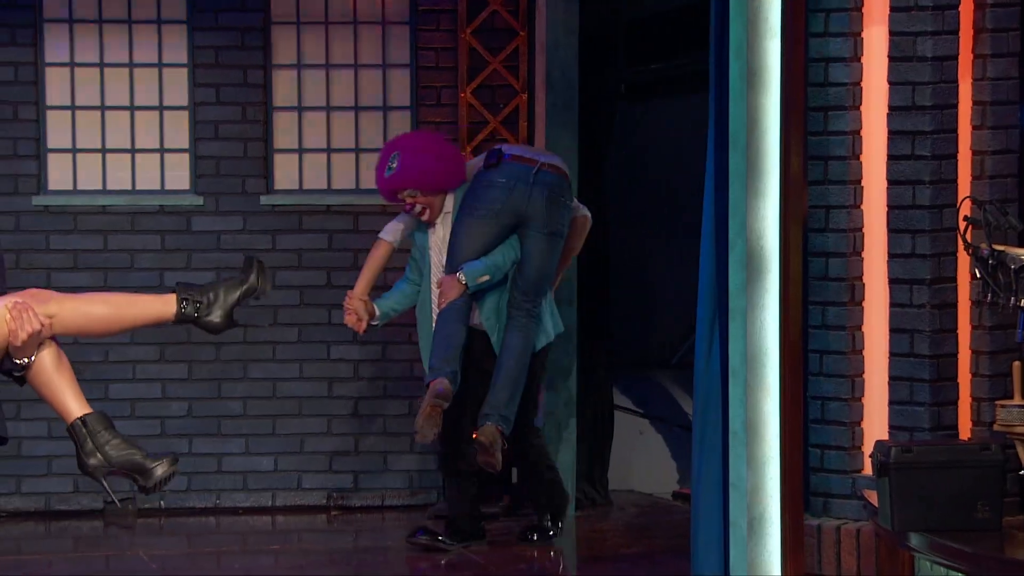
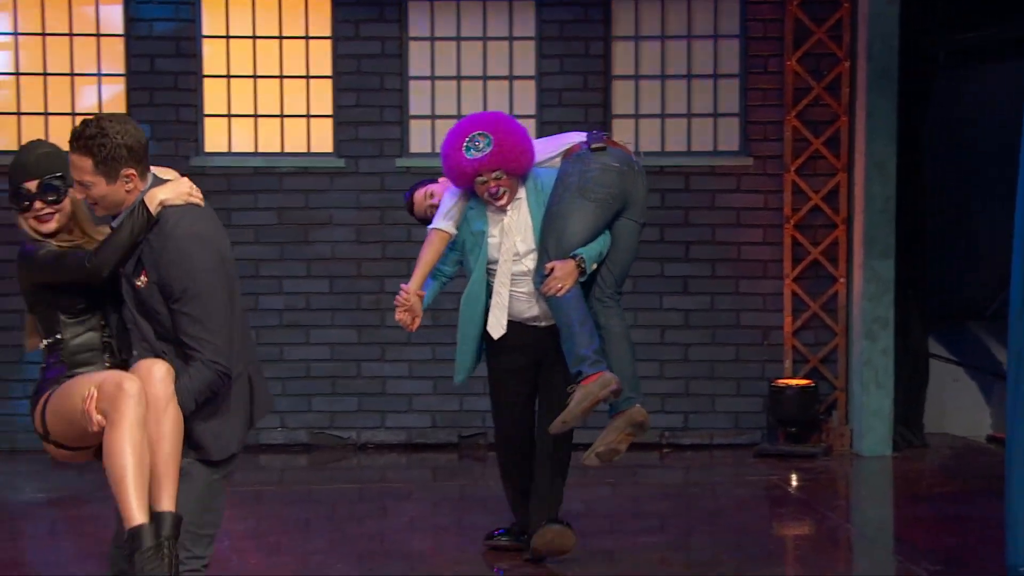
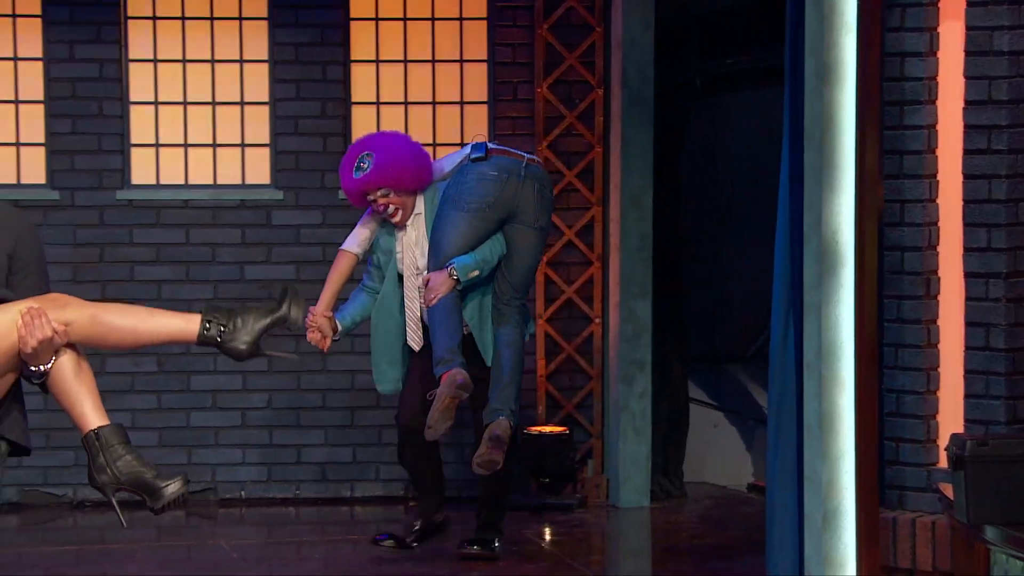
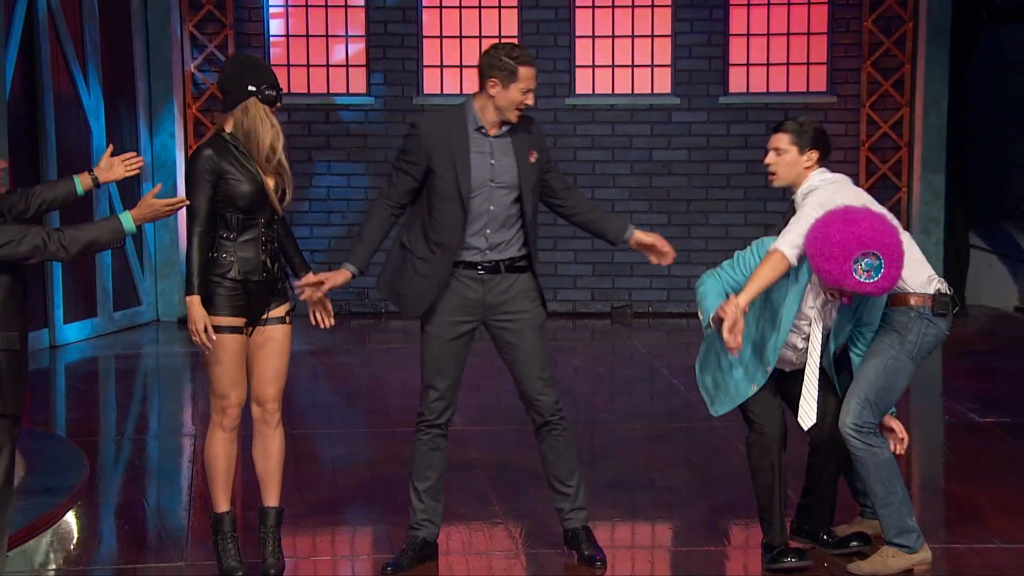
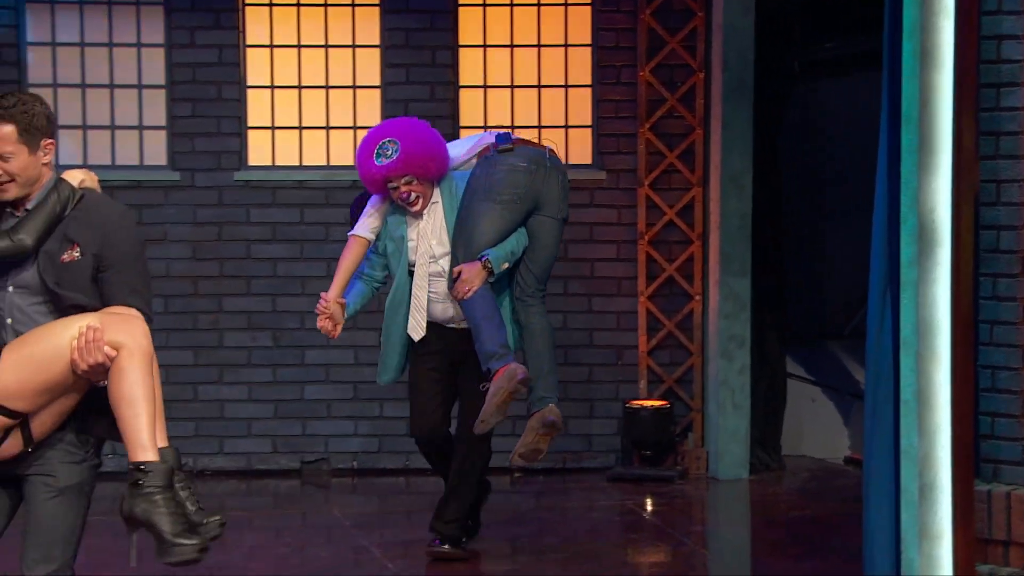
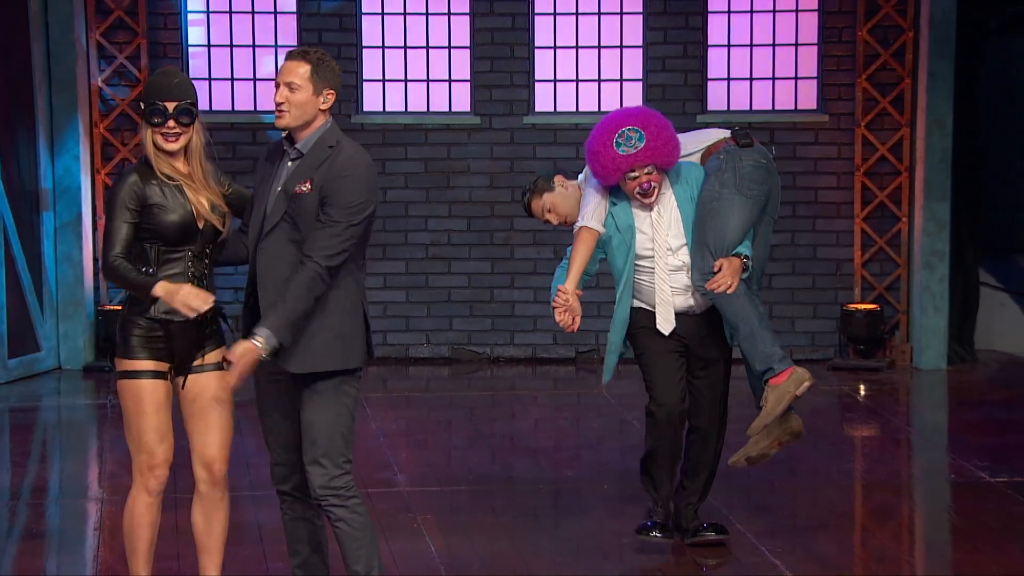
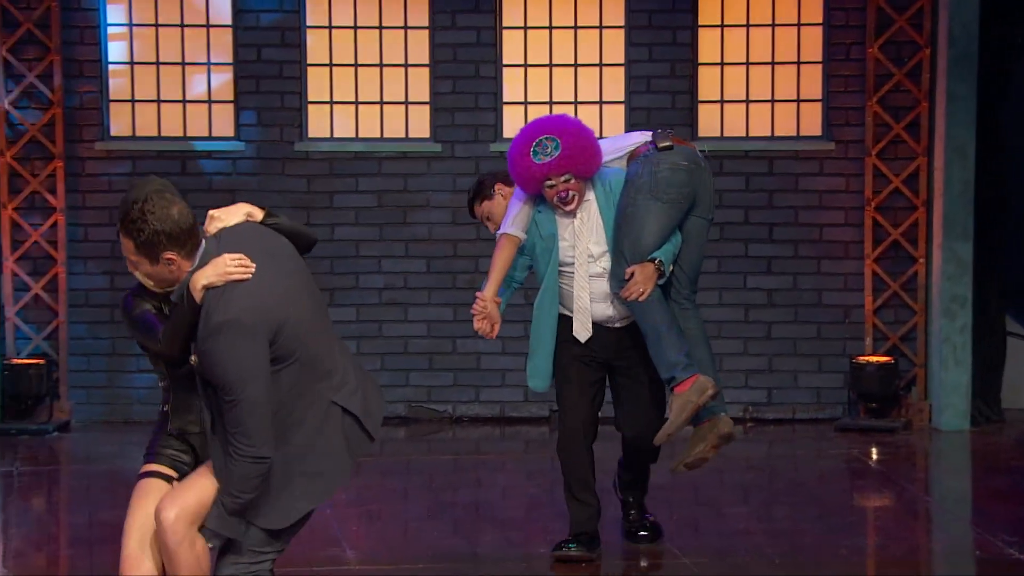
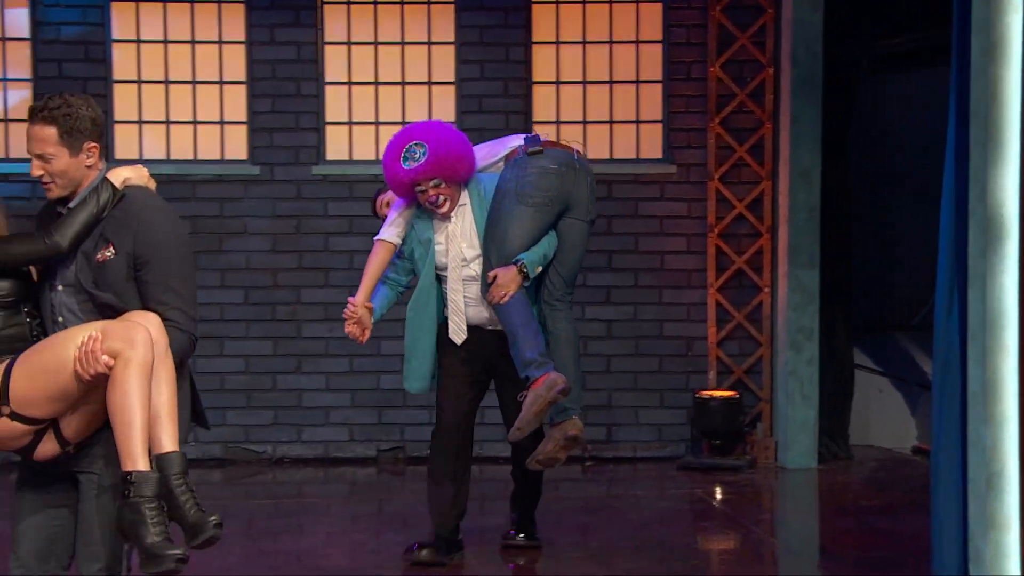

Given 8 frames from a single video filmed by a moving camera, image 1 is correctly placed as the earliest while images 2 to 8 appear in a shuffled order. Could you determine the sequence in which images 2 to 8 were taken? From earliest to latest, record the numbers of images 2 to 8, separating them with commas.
3, 5, 8, 2, 7, 6, 4
